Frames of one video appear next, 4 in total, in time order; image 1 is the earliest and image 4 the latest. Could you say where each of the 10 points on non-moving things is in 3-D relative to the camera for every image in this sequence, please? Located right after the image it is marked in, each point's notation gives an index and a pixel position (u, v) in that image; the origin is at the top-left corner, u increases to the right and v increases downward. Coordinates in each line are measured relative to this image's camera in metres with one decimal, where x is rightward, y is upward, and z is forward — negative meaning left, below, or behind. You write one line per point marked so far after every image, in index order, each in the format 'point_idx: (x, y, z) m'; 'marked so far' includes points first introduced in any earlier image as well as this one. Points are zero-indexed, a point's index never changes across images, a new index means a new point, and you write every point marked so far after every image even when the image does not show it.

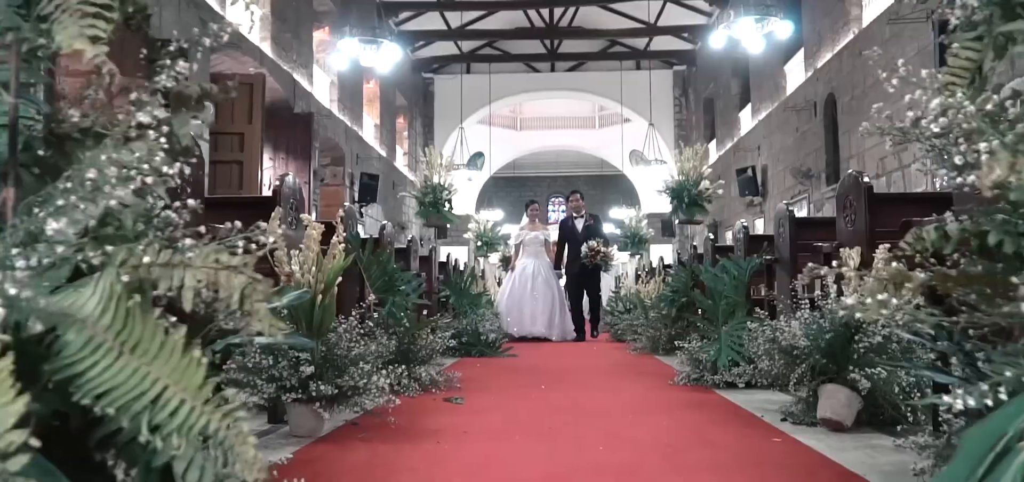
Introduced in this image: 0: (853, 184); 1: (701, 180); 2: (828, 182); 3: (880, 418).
0: (+1.1, +0.2, +2.9) m
1: (+1.4, +0.5, +6.8) m
2: (+3.7, +0.7, +11.0) m
3: (+1.0, -0.5, +2.5) m
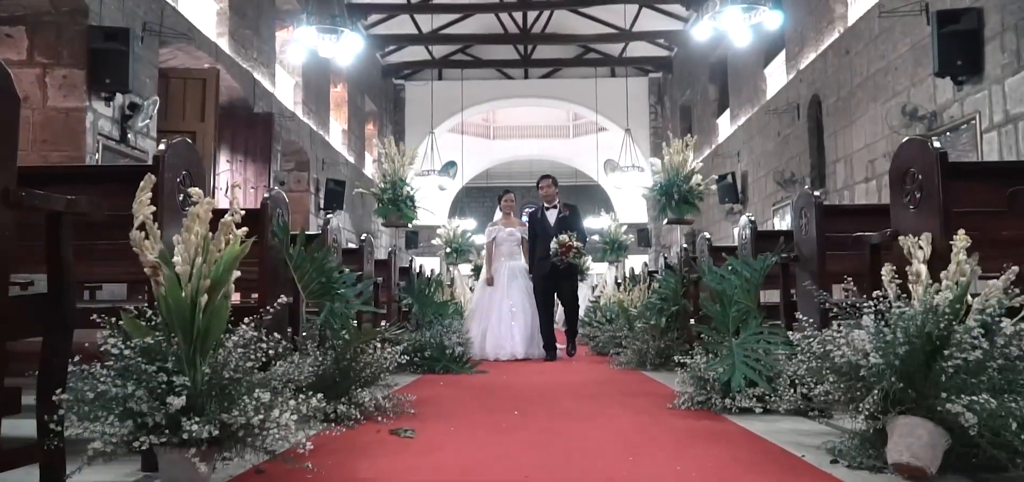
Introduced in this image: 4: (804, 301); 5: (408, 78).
0: (+1.0, +0.2, +2.3) m
1: (+1.2, +0.4, +6.1) m
2: (+3.3, +0.6, +10.4) m
3: (+0.9, -0.4, +1.9) m
4: (+1.0, -0.2, +3.2) m
5: (-2.0, +3.1, +17.8) m
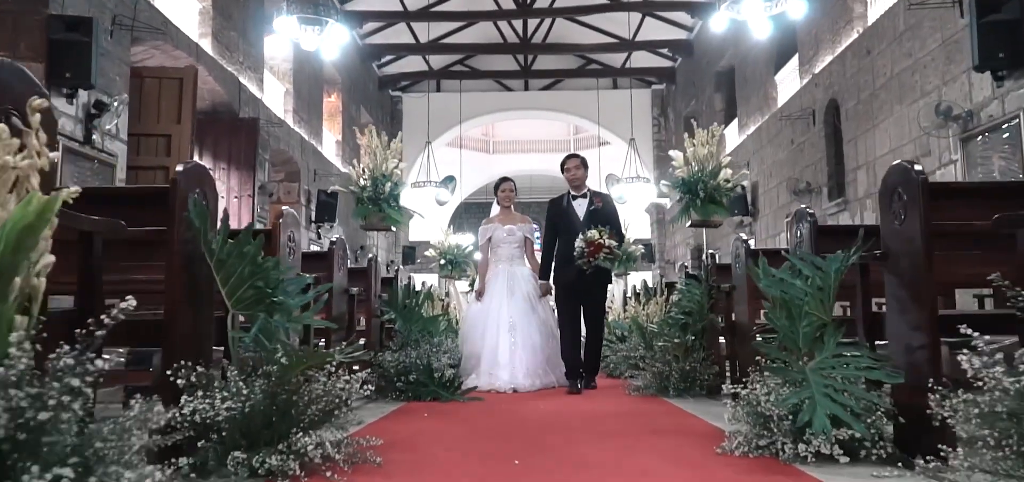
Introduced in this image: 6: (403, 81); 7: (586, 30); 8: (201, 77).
0: (+1.0, +0.3, +1.5) m
1: (+1.2, +0.4, +5.4) m
2: (+3.3, +0.5, +9.7) m
3: (+0.9, -0.4, +1.1) m
4: (+1.0, -0.2, +2.4) m
5: (-2.0, +2.8, +17.1) m
6: (-1.9, +2.8, +16.4) m
7: (+1.3, +3.6, +15.8) m
8: (-2.9, +1.5, +8.6) m
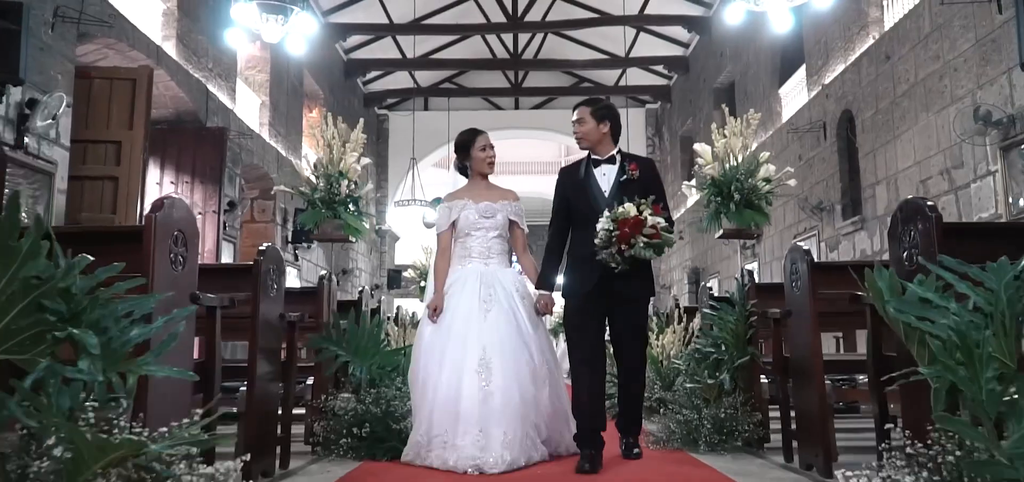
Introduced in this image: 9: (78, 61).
0: (+1.0, +0.3, +0.6) m
1: (+1.1, +0.3, +4.4) m
2: (+3.2, +0.3, +8.7) m
3: (+0.9, -0.4, +0.1) m
4: (+1.0, -0.2, +1.4) m
5: (-2.1, +2.4, +16.2) m
6: (-2.1, +2.5, +15.5) m
7: (+1.1, +3.3, +15.0) m
8: (-3.0, +1.4, +7.6) m
9: (-3.4, +1.4, +7.2) m
